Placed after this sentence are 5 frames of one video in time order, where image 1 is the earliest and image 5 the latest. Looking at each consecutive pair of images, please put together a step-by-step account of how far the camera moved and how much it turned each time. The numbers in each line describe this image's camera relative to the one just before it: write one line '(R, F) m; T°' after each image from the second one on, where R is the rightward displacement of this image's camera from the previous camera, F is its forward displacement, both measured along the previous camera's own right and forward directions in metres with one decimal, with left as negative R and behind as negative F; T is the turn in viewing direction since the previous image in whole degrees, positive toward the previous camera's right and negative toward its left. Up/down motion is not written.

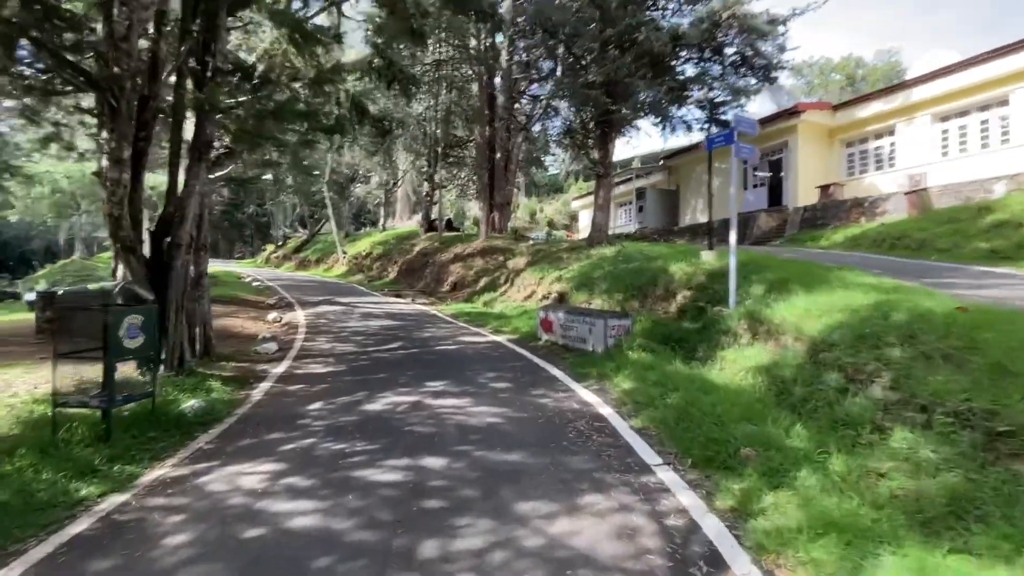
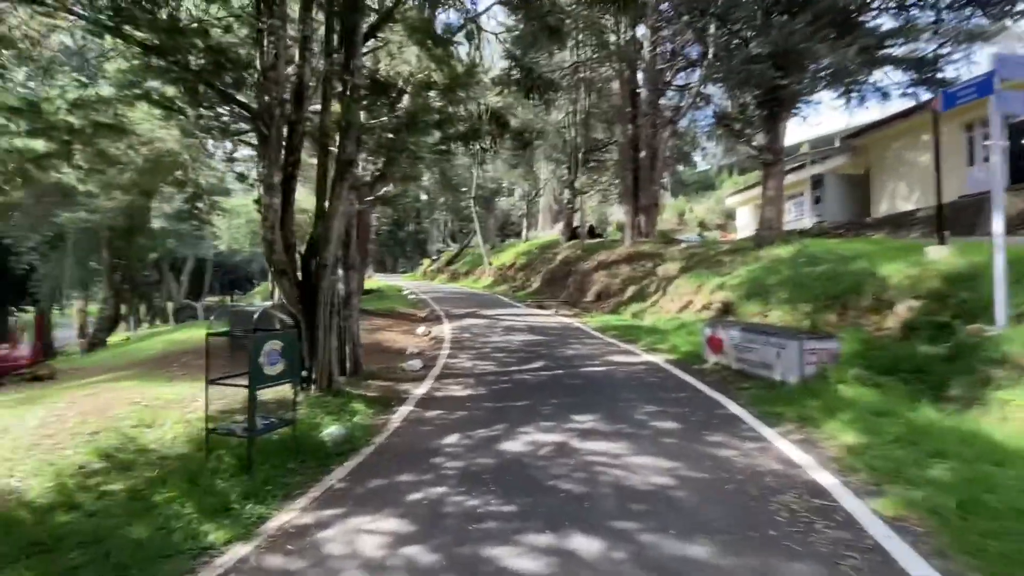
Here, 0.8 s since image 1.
(-0.3, +1.6) m; -17°
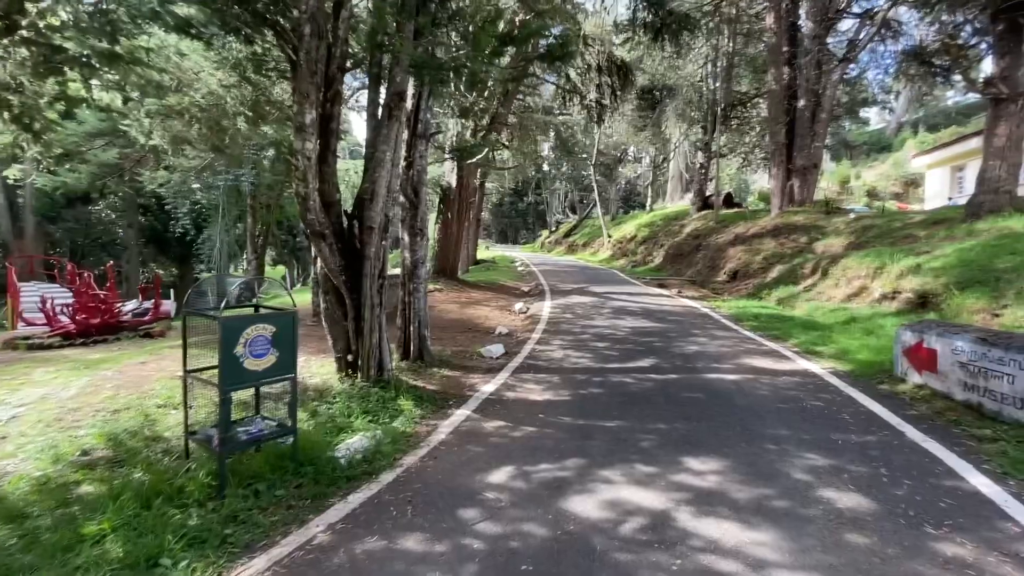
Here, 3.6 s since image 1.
(+0.4, +2.8) m; -14°
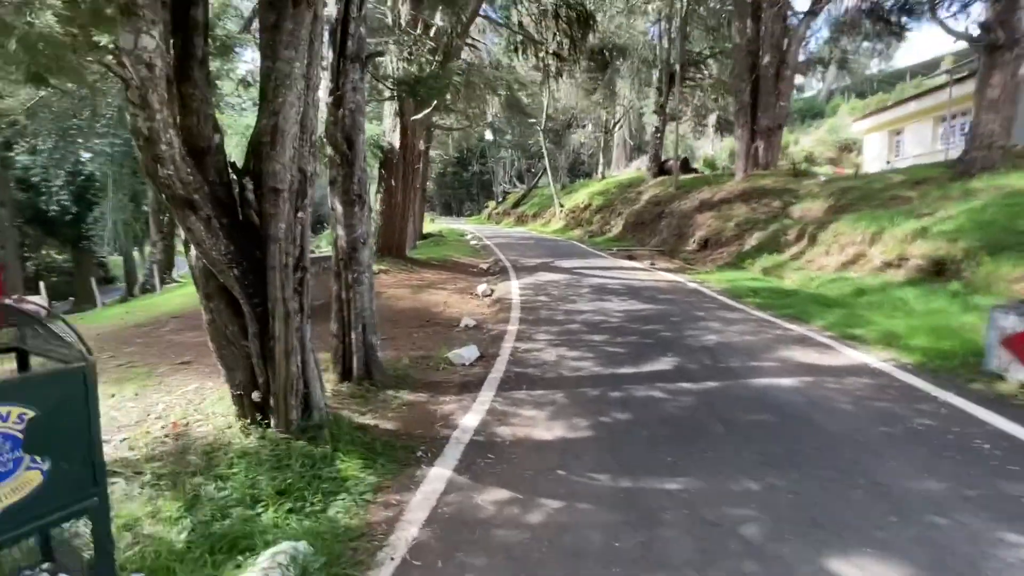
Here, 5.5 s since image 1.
(-0.6, +2.9) m; +6°
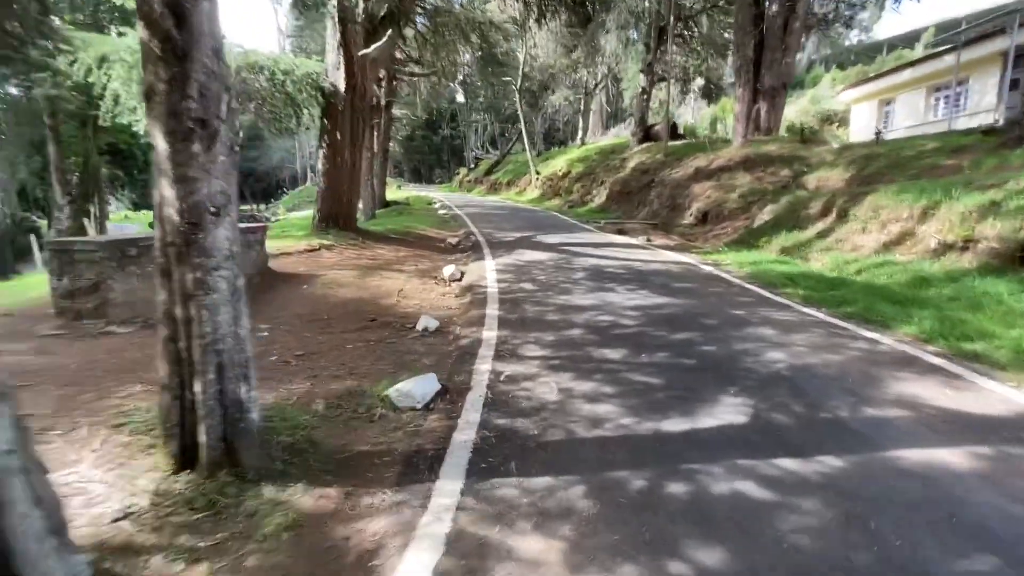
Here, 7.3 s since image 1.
(-0.1, +3.3) m; +3°
